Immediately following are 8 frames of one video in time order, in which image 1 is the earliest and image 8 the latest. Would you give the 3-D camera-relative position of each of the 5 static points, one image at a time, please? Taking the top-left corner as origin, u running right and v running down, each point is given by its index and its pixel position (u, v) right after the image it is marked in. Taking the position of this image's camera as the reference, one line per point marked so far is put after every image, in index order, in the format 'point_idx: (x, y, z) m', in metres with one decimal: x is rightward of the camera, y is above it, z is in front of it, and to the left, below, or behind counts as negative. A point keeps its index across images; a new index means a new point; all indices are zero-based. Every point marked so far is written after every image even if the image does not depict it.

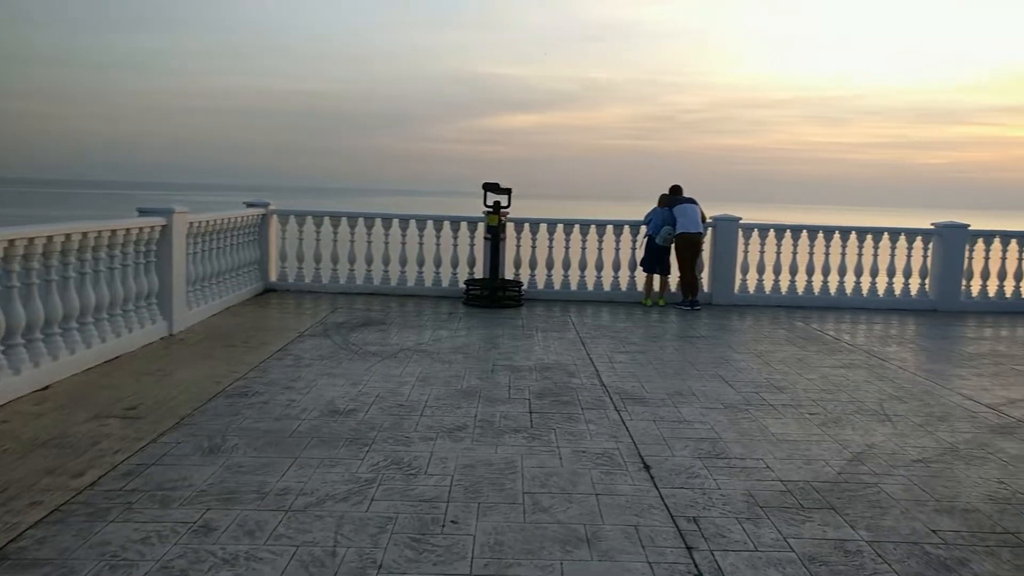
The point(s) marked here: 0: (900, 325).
0: (+5.7, -0.5, +11.7) m
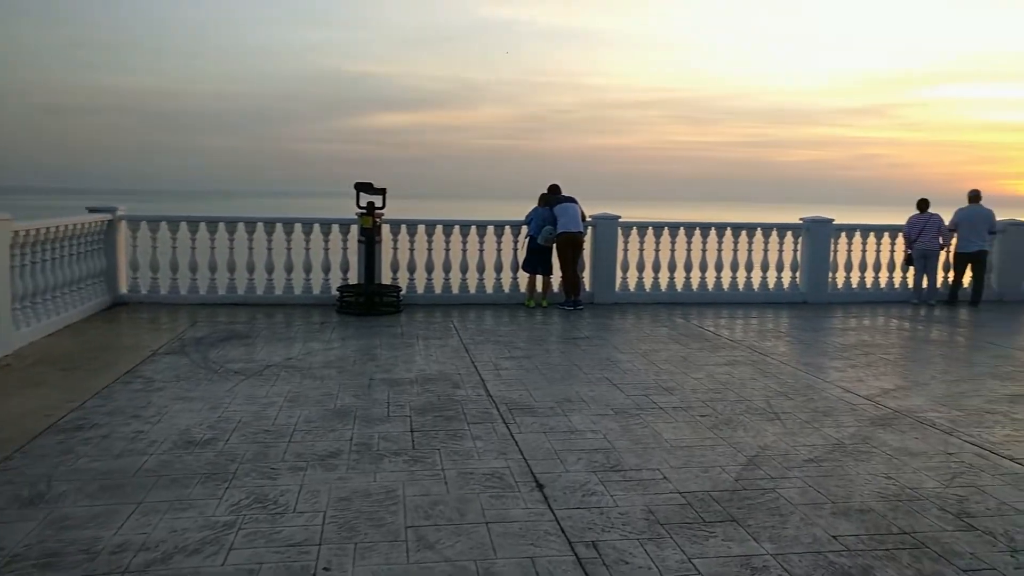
0: (+3.9, -0.5, +11.9) m
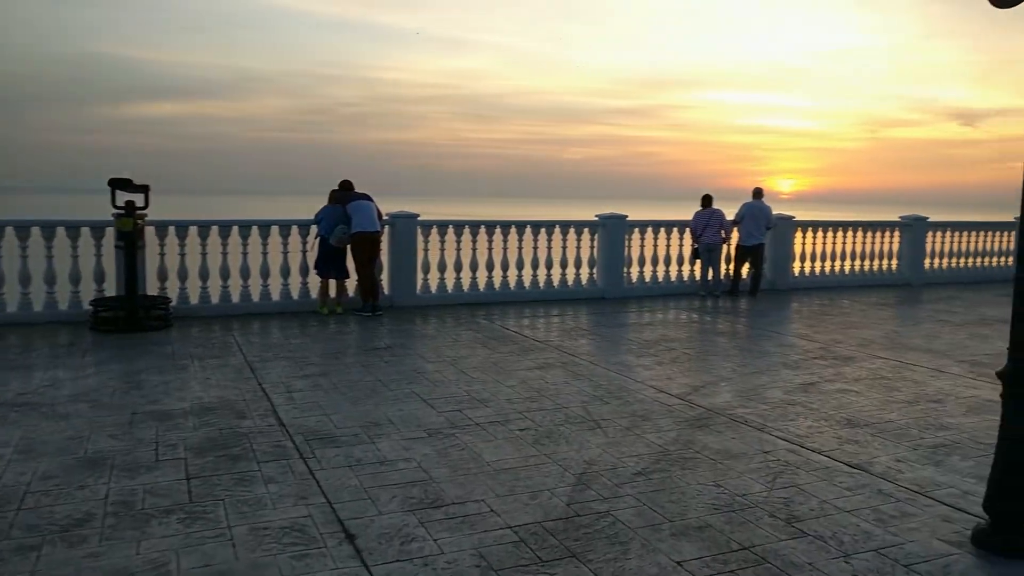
0: (+0.9, -0.4, +11.9) m
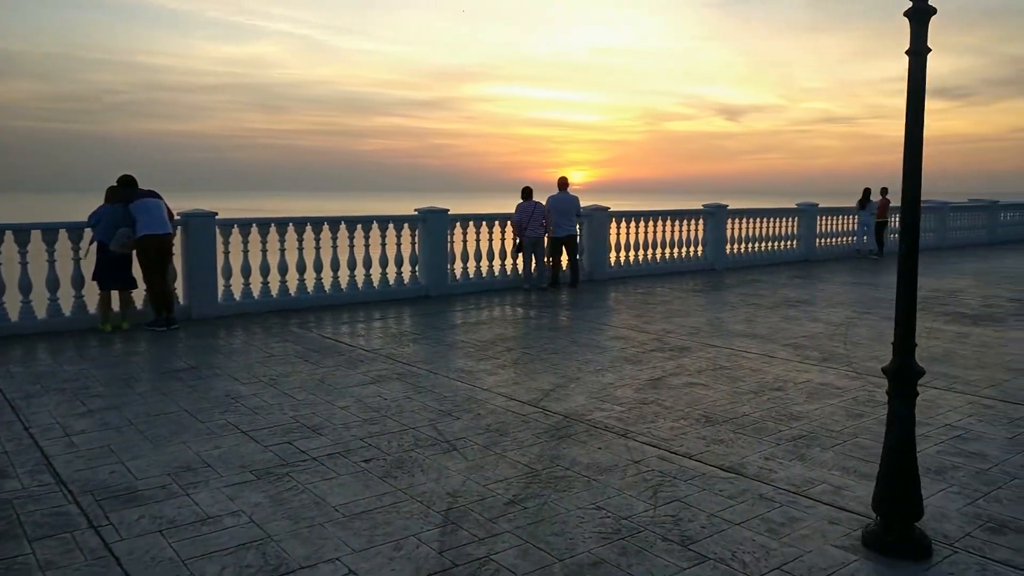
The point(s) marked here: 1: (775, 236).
0: (-1.6, -0.4, +11.1) m
1: (+6.0, +1.2, +18.0) m
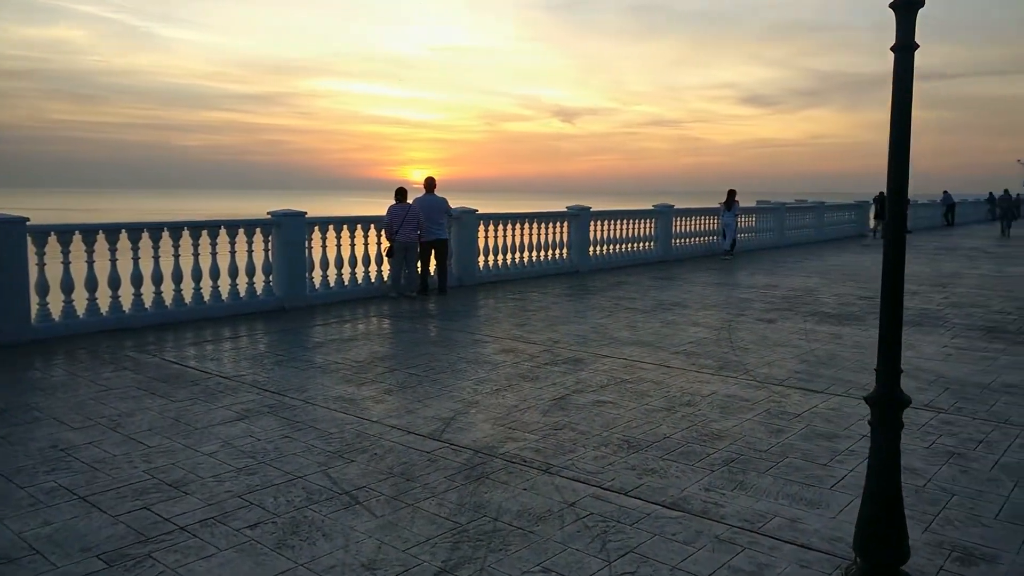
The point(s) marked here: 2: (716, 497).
0: (-3.2, -0.6, +9.9) m
1: (+2.8, +1.2, +18.2) m
2: (+1.2, -1.2, +4.7) m
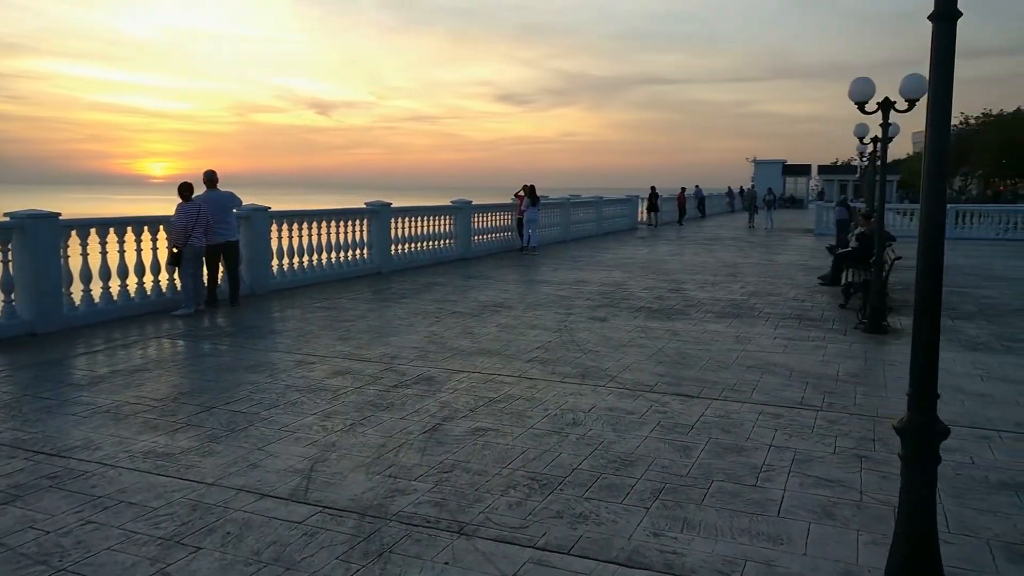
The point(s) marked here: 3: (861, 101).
0: (-4.9, -0.8, +7.7) m
1: (-1.7, +1.2, +17.3) m
2: (+0.8, -1.3, +4.1) m
3: (+4.2, +2.3, +9.6) m
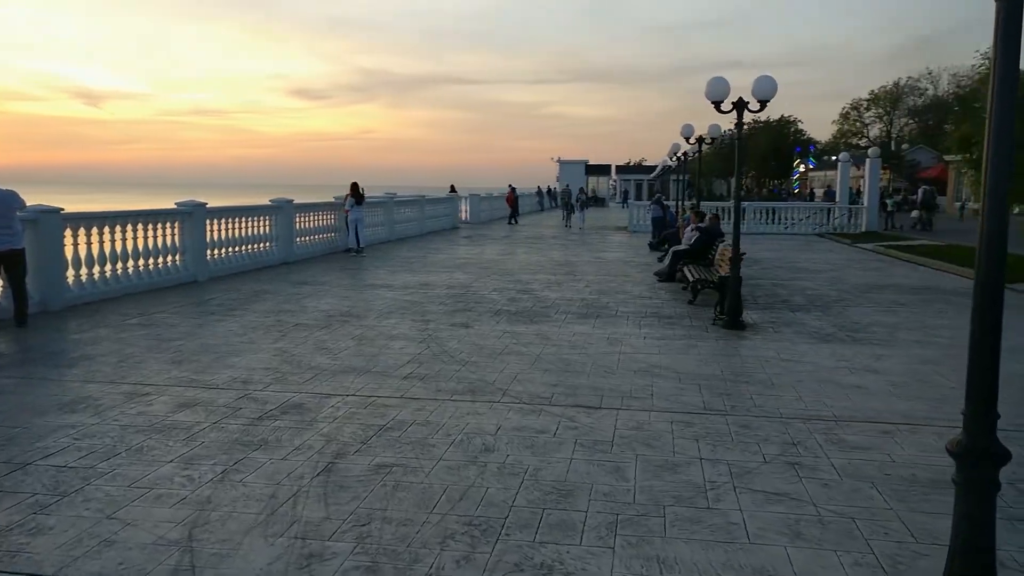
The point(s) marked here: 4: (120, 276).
0: (-5.8, -1.0, +5.7) m
1: (-5.1, +1.0, +15.8) m
2: (+0.7, -1.4, +3.6) m
3: (+2.5, +2.3, +9.7) m
4: (-5.9, +0.2, +12.0) m
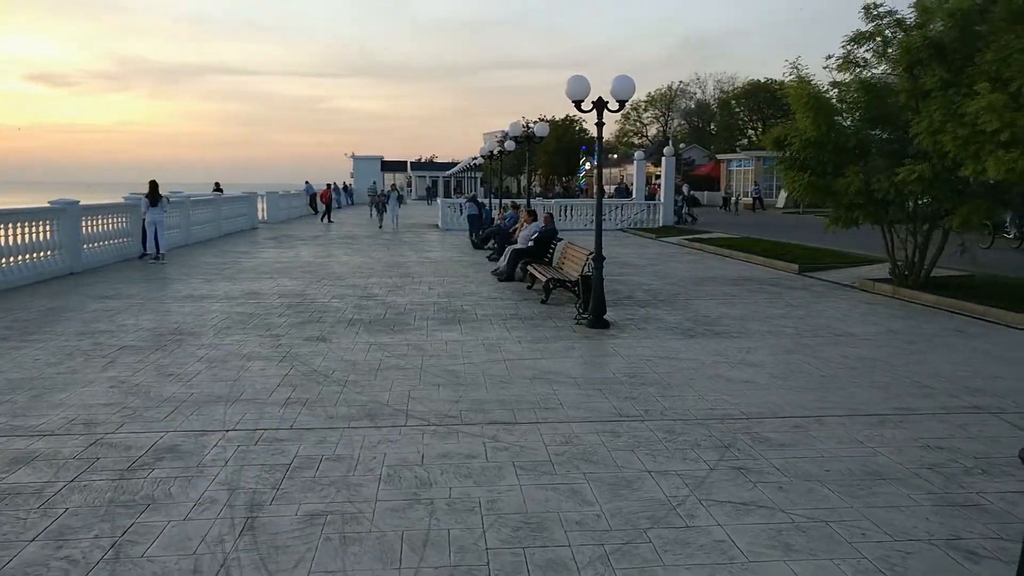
0: (-6.0, -1.3, +3.6) m
1: (-8.1, +0.7, +13.5) m
2: (+0.7, -1.4, +3.3) m
3: (+0.8, +2.3, +9.7) m
4: (-7.8, -0.1, +9.7) m
